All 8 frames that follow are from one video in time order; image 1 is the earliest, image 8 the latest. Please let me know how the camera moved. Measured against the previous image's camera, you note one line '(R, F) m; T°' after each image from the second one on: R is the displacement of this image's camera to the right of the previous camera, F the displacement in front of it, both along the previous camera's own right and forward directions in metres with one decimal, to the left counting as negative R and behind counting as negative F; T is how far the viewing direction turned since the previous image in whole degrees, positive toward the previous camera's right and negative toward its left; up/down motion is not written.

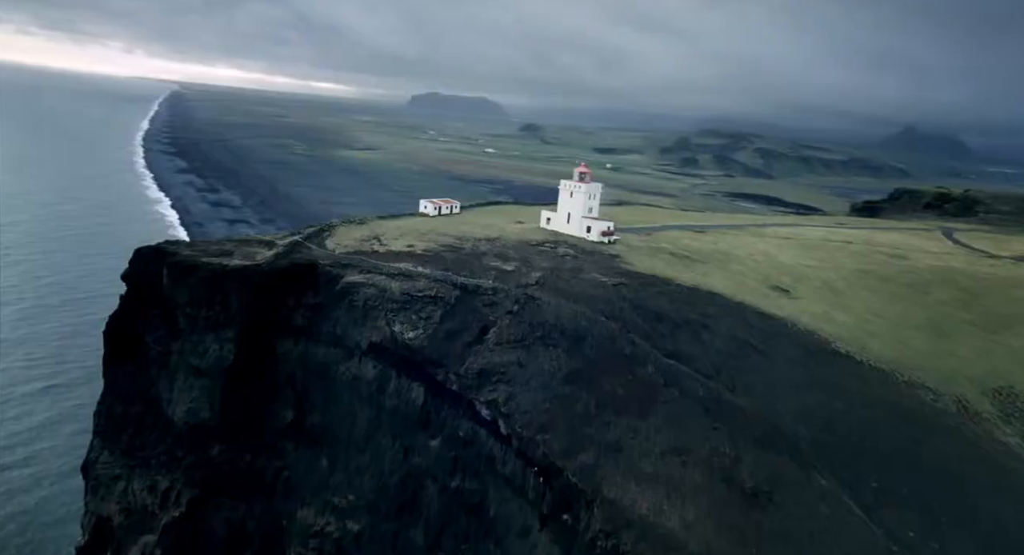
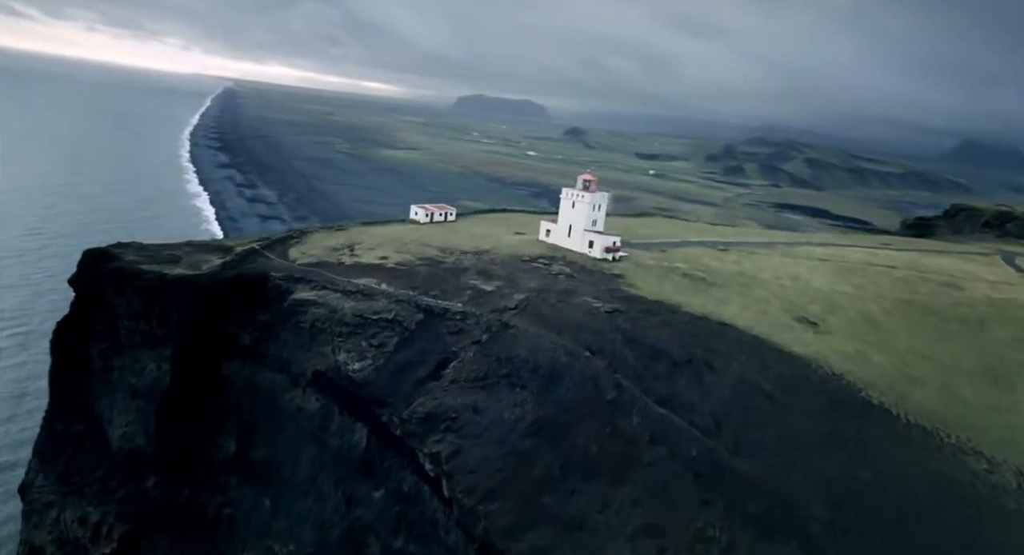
(+2.3, +3.4) m; -3°
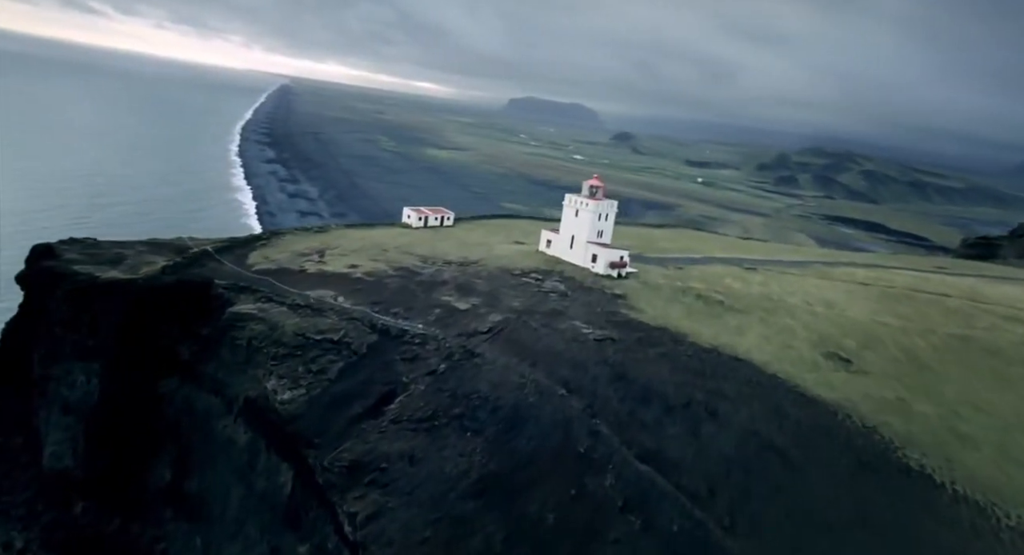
(+2.3, +3.2) m; -4°
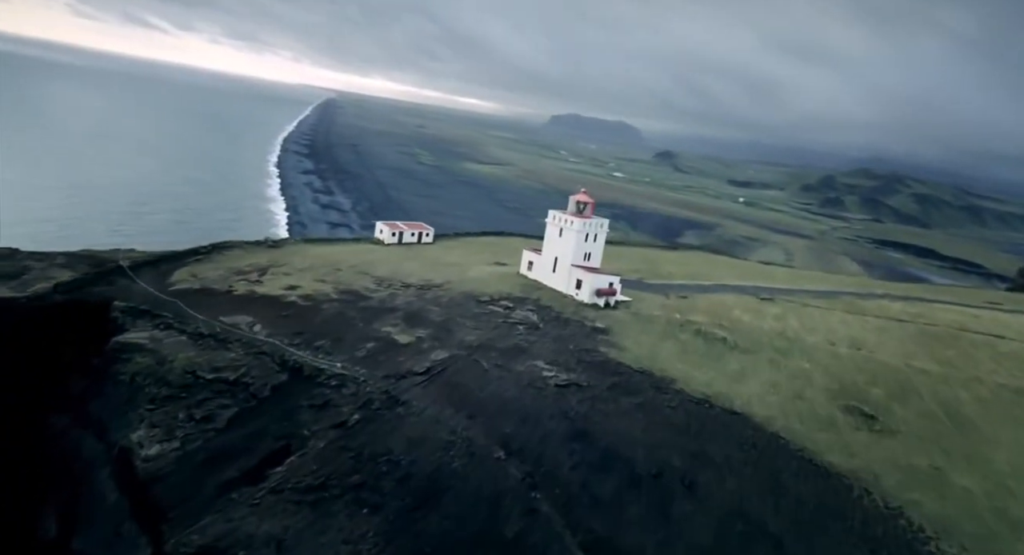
(+2.7, +3.4) m; -3°
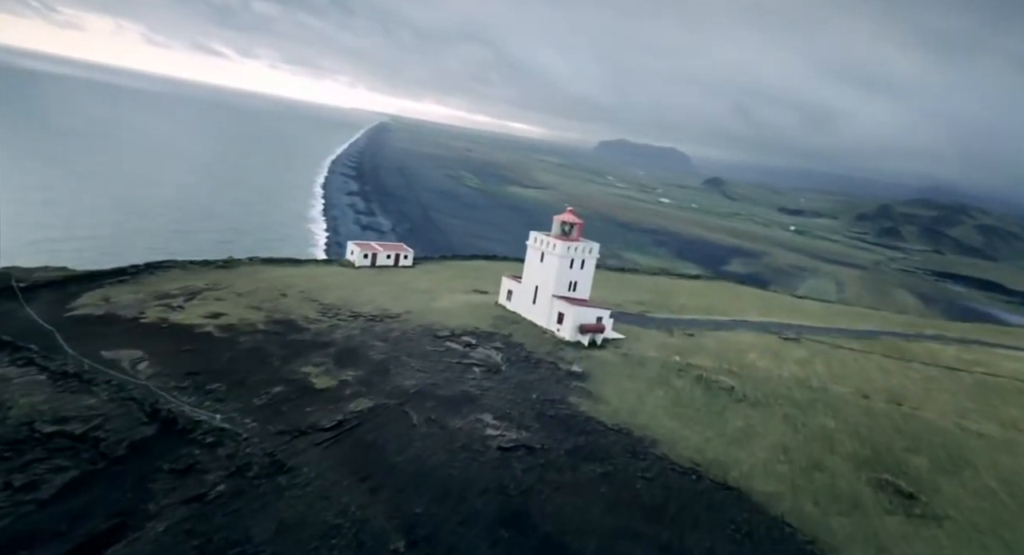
(+2.7, +3.4) m; -4°
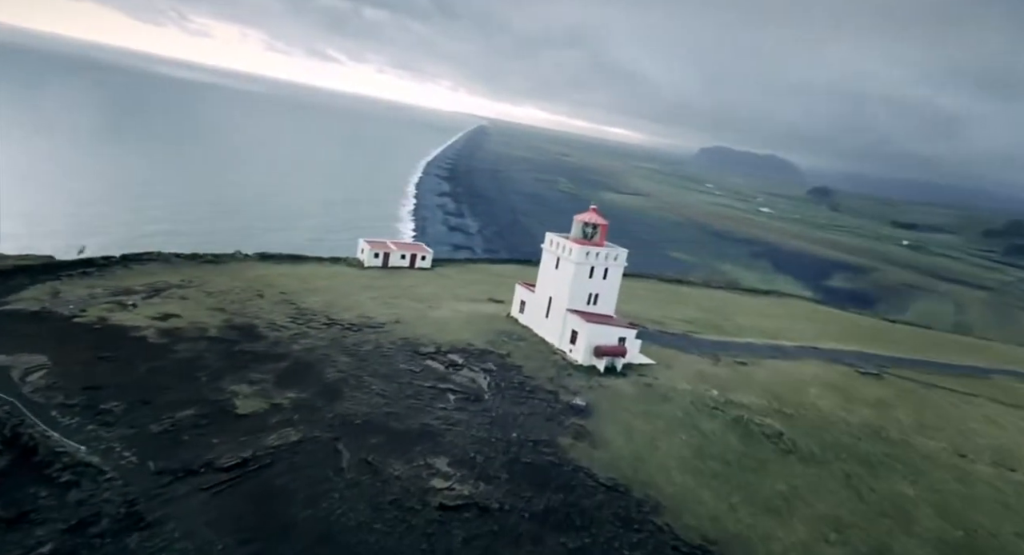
(+2.4, +3.6) m; -8°
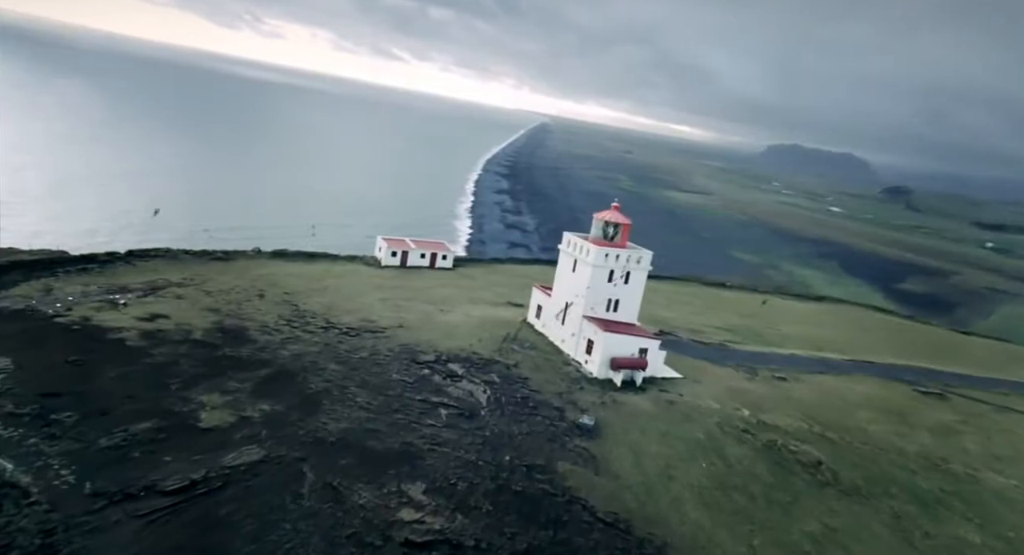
(+1.3, +1.7) m; -5°
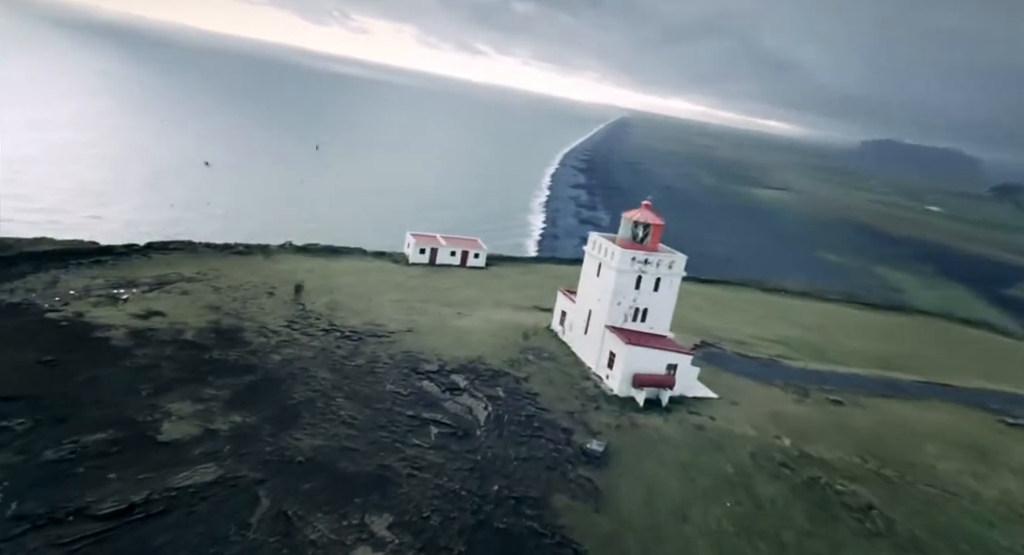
(+1.4, +1.7) m; -7°
